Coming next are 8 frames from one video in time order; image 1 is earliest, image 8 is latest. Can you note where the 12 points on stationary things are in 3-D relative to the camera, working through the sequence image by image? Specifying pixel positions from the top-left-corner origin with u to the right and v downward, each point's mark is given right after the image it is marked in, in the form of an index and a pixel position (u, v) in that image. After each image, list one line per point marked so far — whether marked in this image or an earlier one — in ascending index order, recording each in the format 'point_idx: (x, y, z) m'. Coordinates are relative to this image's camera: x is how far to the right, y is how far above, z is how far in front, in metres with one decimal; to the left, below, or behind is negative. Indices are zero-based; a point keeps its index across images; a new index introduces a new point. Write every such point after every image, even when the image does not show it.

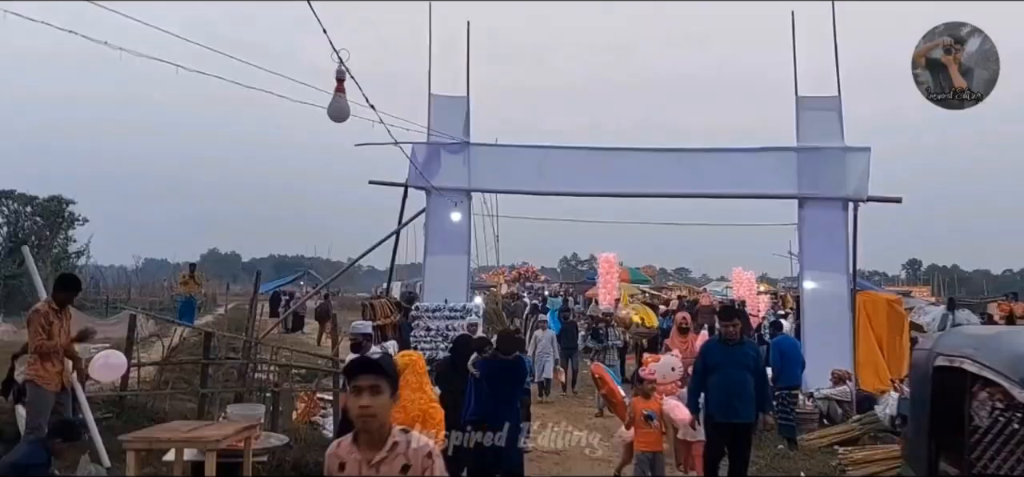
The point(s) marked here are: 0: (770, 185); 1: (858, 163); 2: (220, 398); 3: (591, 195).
0: (+3.7, +0.8, +11.3) m
1: (+4.8, +1.1, +11.1) m
2: (-3.0, -1.6, +8.2) m
3: (+1.2, +0.6, +11.8) m
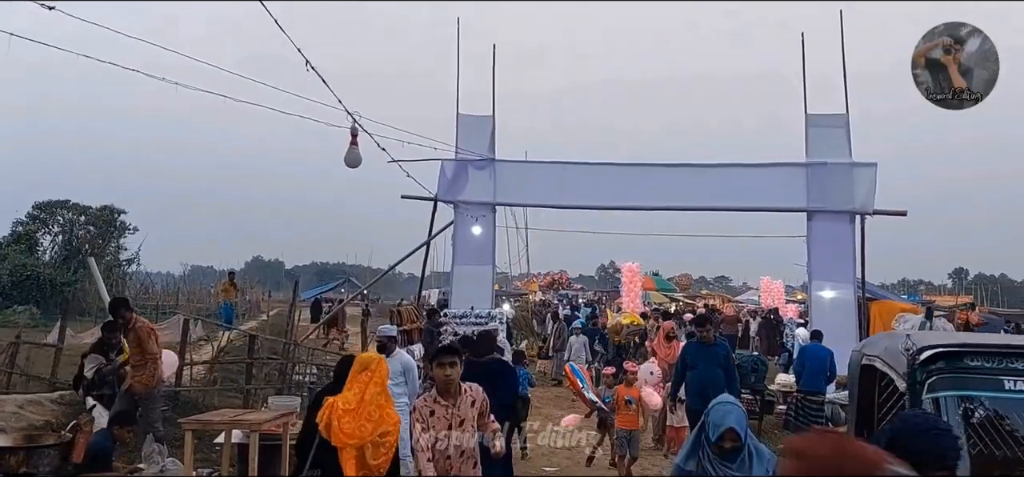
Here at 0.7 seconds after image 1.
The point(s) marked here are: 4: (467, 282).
0: (+4.0, +0.6, +11.8) m
1: (+5.1, +0.9, +11.6) m
2: (-2.8, -1.8, +9.0) m
3: (+1.5, +0.5, +12.4) m
4: (-0.7, -0.7, +12.6) m
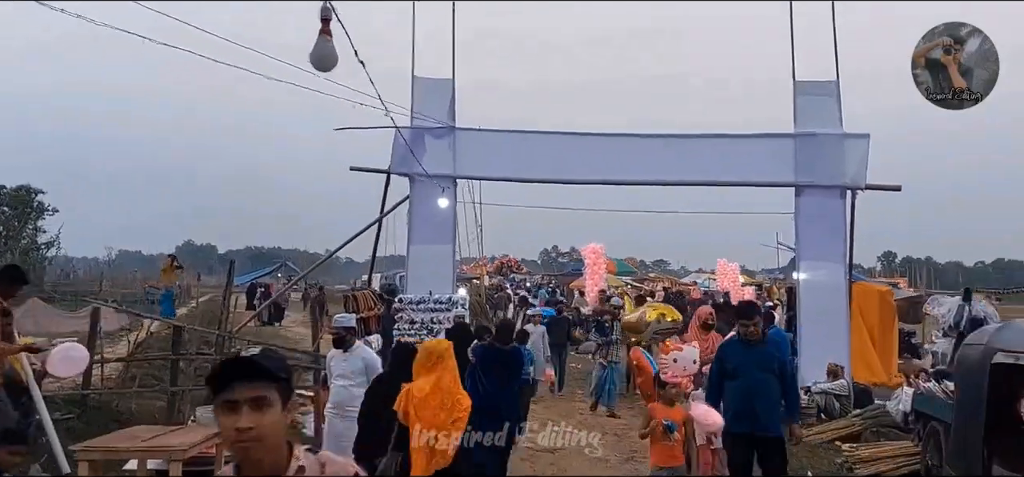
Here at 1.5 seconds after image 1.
0: (+3.5, +0.9, +11.0) m
1: (+4.6, +1.2, +10.8) m
2: (-3.1, -1.5, +7.7) m
3: (+1.0, +0.8, +11.3) m
4: (-1.2, -0.4, +11.3) m
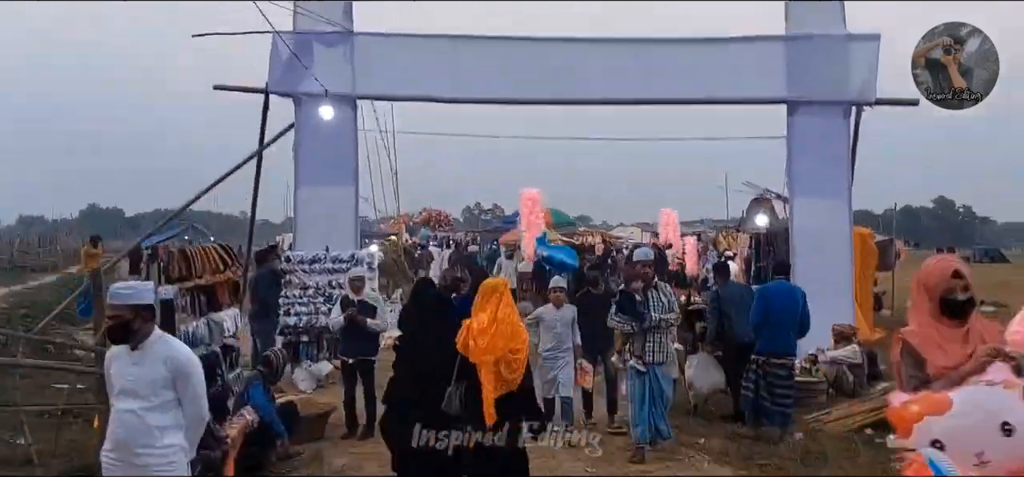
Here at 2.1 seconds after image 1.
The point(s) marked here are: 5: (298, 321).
0: (+2.6, +1.7, +8.7) m
1: (+3.8, +2.0, +8.6) m
2: (-3.6, -1.1, +4.9) m
3: (+0.1, +1.5, +8.8) m
4: (-2.1, +0.3, +8.7) m
5: (-2.4, -0.9, +8.9) m
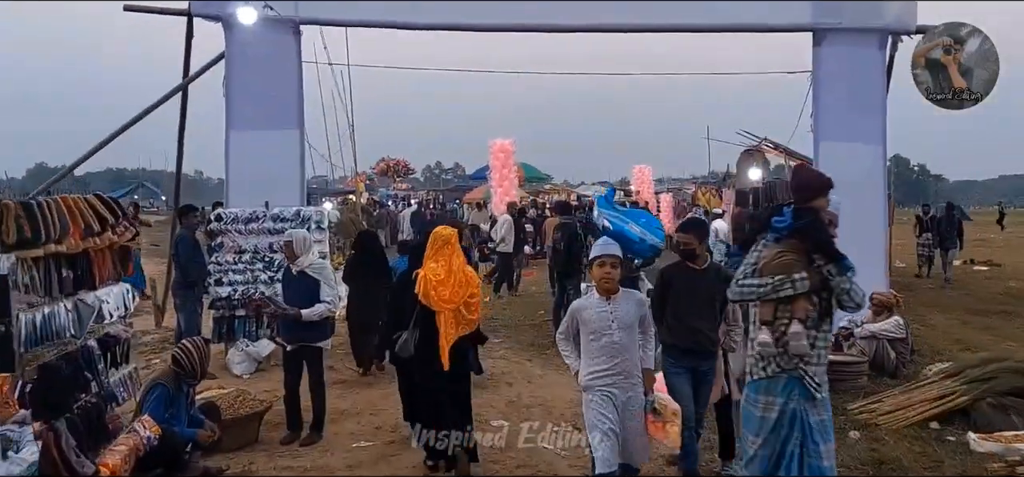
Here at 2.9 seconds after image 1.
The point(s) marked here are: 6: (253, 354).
0: (+2.4, +2.1, +7.3) m
1: (+3.6, +2.4, +7.3) m
2: (-3.6, -0.9, +3.4) m
3: (-0.1, +1.9, +7.4) m
4: (-2.3, +0.7, +7.2) m
5: (-2.6, -0.5, +7.4) m
6: (-2.5, -1.1, +7.7) m
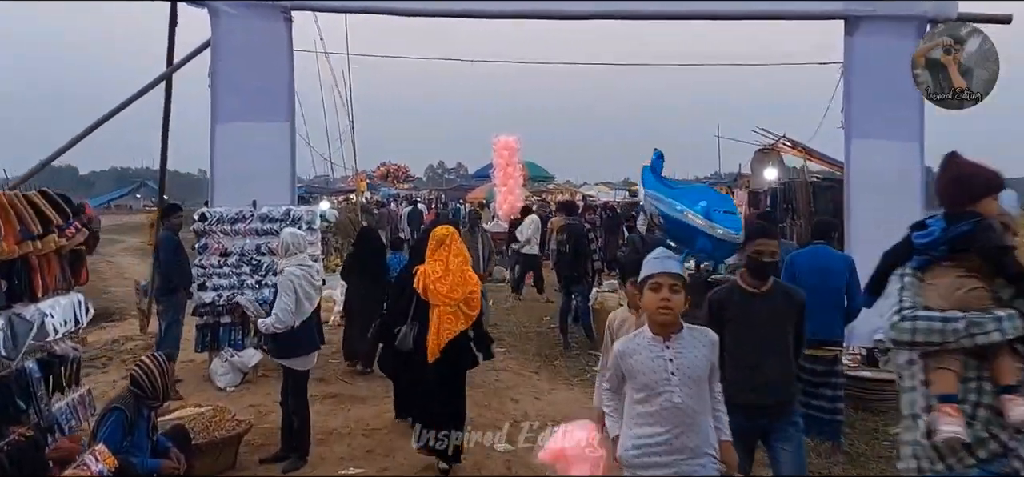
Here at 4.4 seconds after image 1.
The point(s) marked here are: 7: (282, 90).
0: (+2.5, +2.1, +6.8) m
1: (+3.6, +2.4, +6.7) m
2: (-3.6, -0.9, +2.9) m
3: (-0.1, +1.9, +6.8) m
4: (-2.3, +0.7, +6.6) m
5: (-2.6, -0.5, +6.9) m
6: (-2.5, -1.1, +7.2) m
7: (-1.9, +1.2, +6.6) m
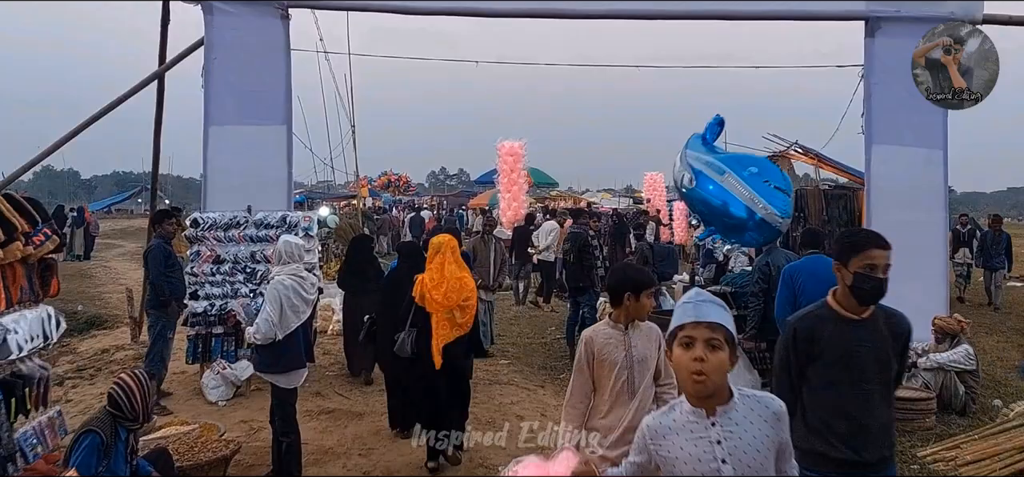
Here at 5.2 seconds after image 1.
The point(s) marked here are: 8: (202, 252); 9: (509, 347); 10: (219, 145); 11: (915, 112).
0: (+2.5, +2.0, +6.5) m
1: (+3.7, +2.3, +6.4) m
2: (-3.5, -0.9, +2.6) m
3: (0.0, +1.8, +6.5) m
4: (-2.2, +0.6, +6.3) m
5: (-2.5, -0.6, +6.6) m
6: (-2.4, -1.2, +6.9) m
7: (-1.9, +1.1, +6.3) m
8: (-2.5, -0.1, +6.5) m
9: (0.0, -1.2, +9.1) m
10: (-2.3, +0.8, +6.3) m
11: (+3.4, +1.0, +6.5) m
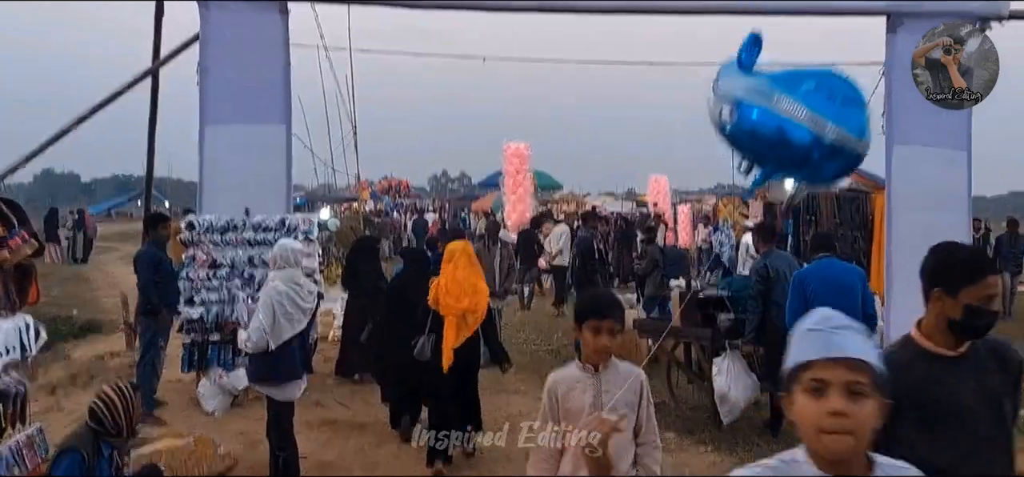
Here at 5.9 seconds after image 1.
0: (+2.6, +2.0, +6.3) m
1: (+3.7, +2.2, +6.2) m
2: (-3.5, -0.9, +2.3) m
3: (0.0, +1.8, +6.3) m
4: (-2.2, +0.6, +6.1) m
5: (-2.5, -0.6, +6.4) m
6: (-2.4, -1.2, +6.7) m
7: (-1.8, +1.1, +6.1) m
8: (-2.5, -0.1, +6.3) m
9: (0.0, -1.3, +8.9) m
10: (-2.2, +0.8, +6.1) m
11: (+3.4, +0.9, +6.3) m
